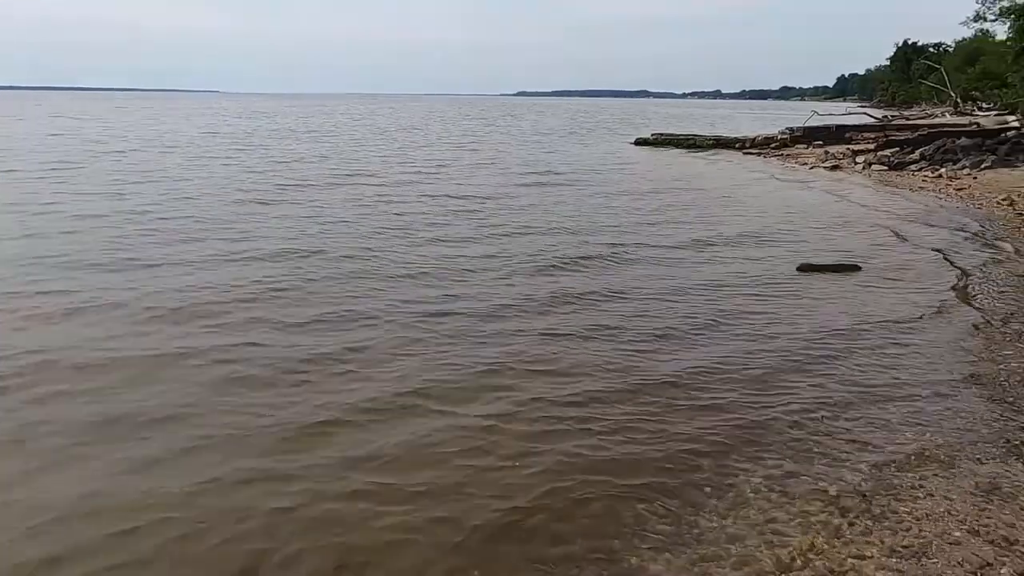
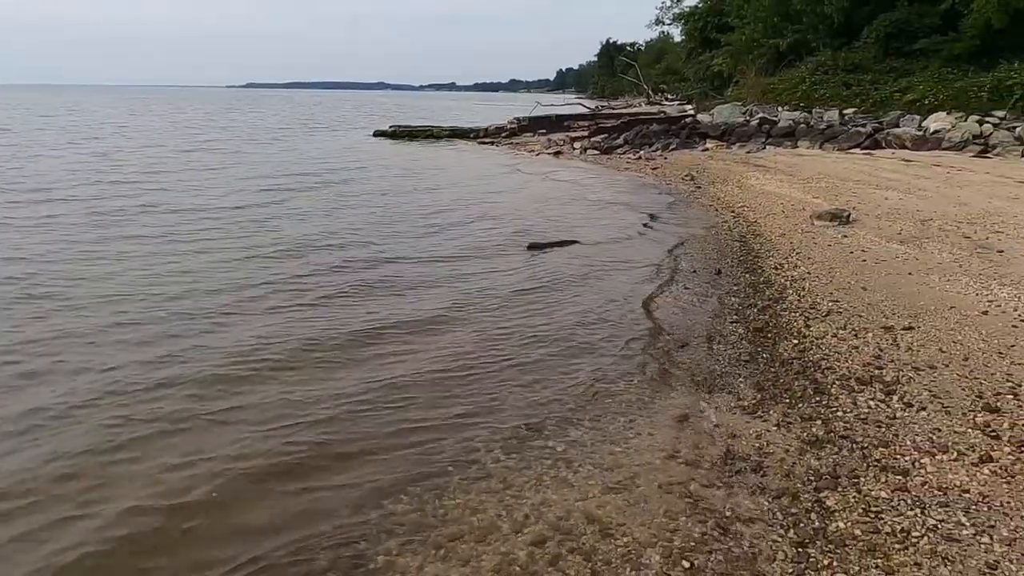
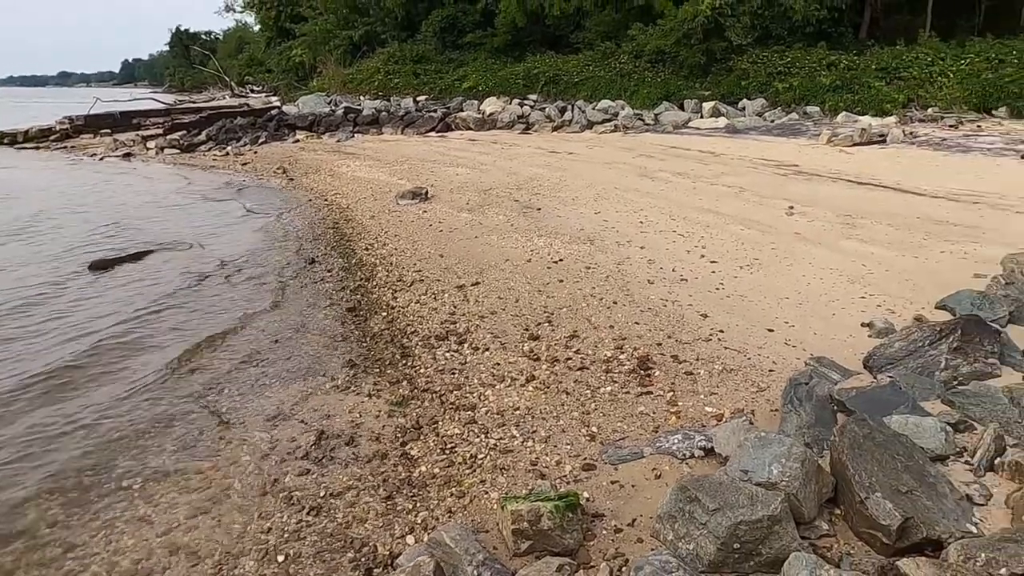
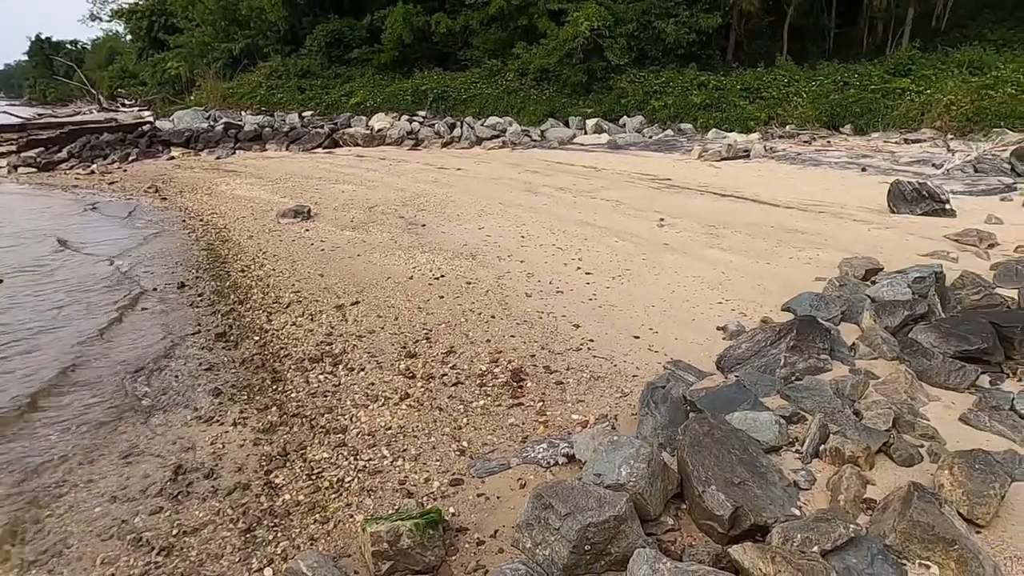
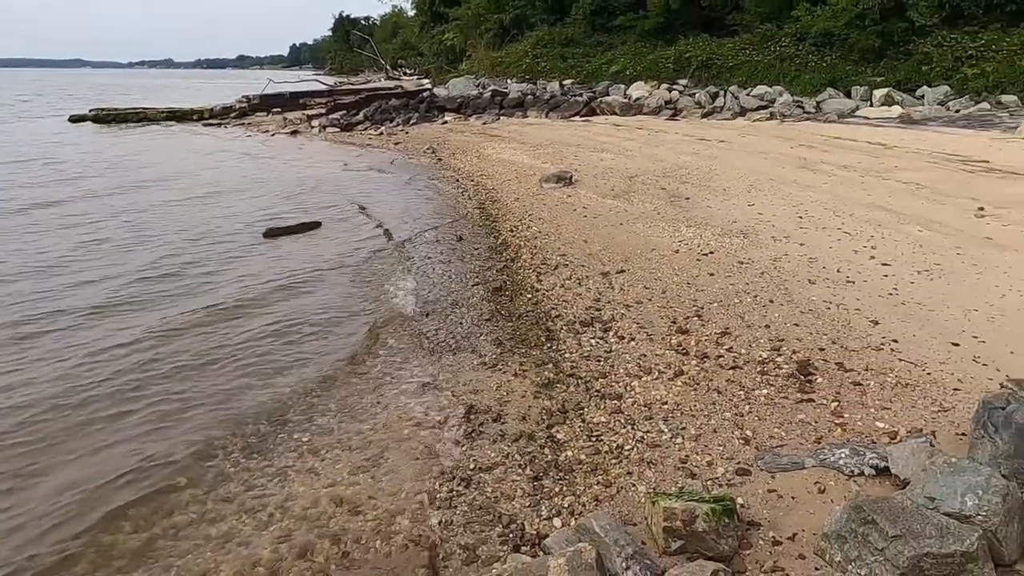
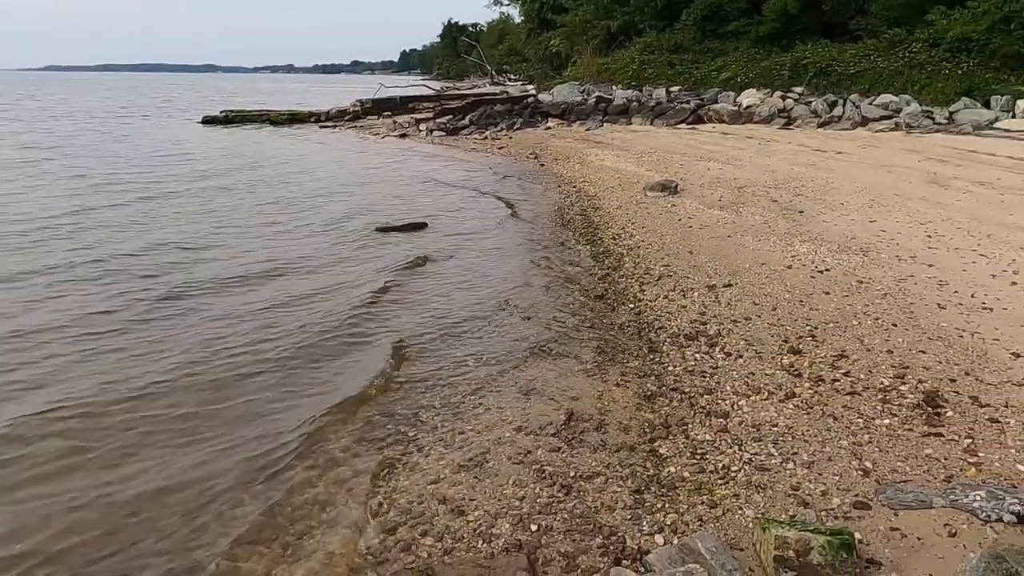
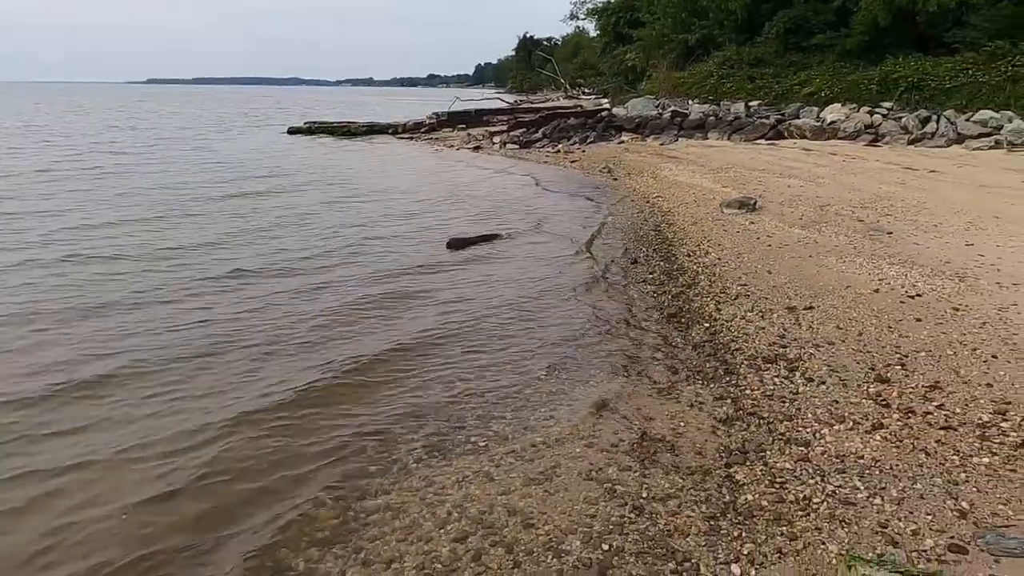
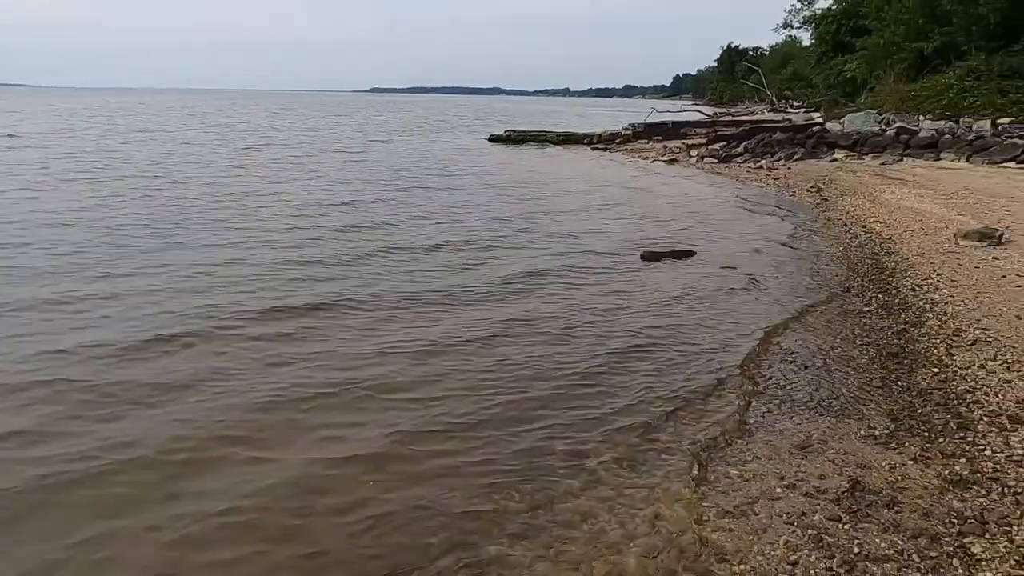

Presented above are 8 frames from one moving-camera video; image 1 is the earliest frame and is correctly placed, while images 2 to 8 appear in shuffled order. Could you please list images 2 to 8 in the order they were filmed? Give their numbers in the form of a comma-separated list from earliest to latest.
8, 2, 7, 6, 5, 3, 4
